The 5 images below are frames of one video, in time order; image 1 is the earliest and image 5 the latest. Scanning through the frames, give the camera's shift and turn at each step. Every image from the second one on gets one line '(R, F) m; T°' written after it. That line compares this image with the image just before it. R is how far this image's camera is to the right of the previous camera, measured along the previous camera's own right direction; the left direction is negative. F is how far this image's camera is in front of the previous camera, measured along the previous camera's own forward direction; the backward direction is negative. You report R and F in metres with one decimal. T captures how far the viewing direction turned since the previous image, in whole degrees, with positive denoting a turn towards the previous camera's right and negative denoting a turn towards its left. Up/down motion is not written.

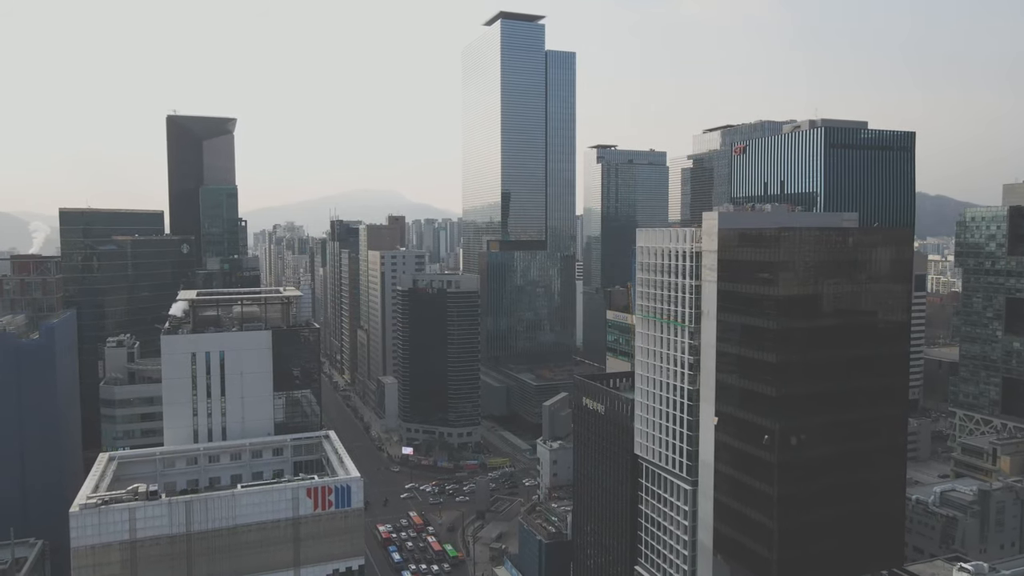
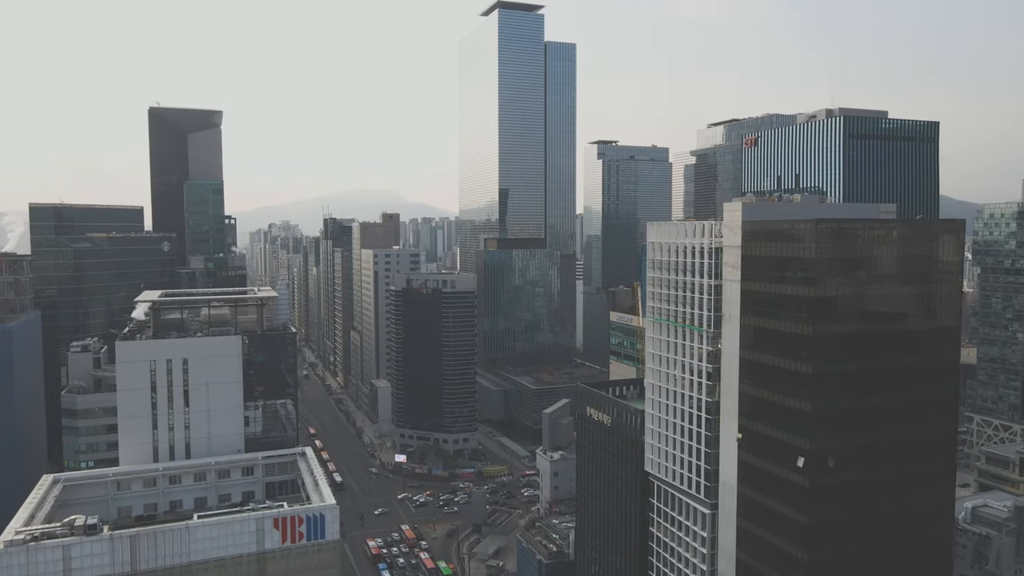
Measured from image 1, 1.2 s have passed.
(0.0, +5.6) m; 0°
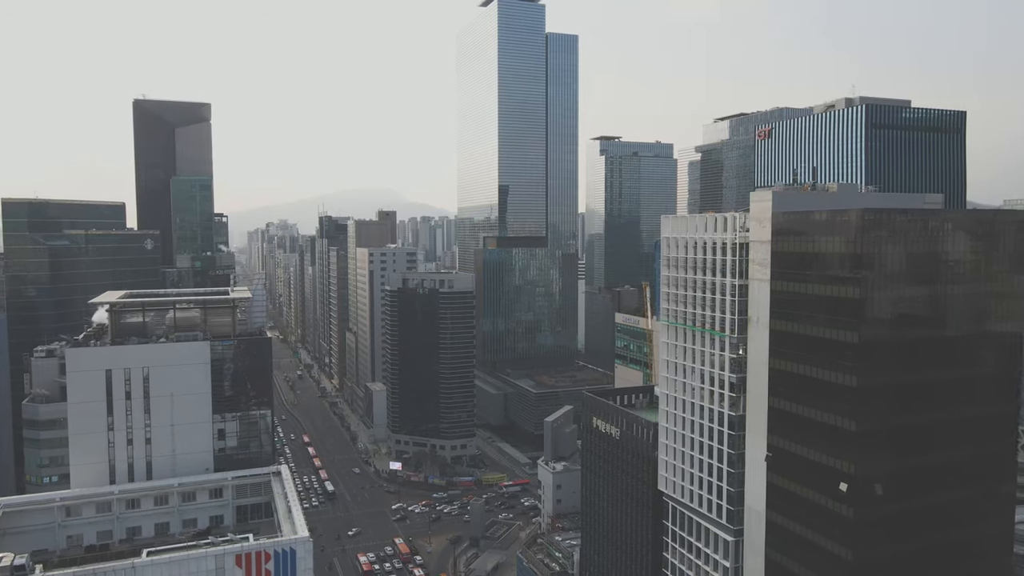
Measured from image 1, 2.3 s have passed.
(0.0, +5.1) m; 0°
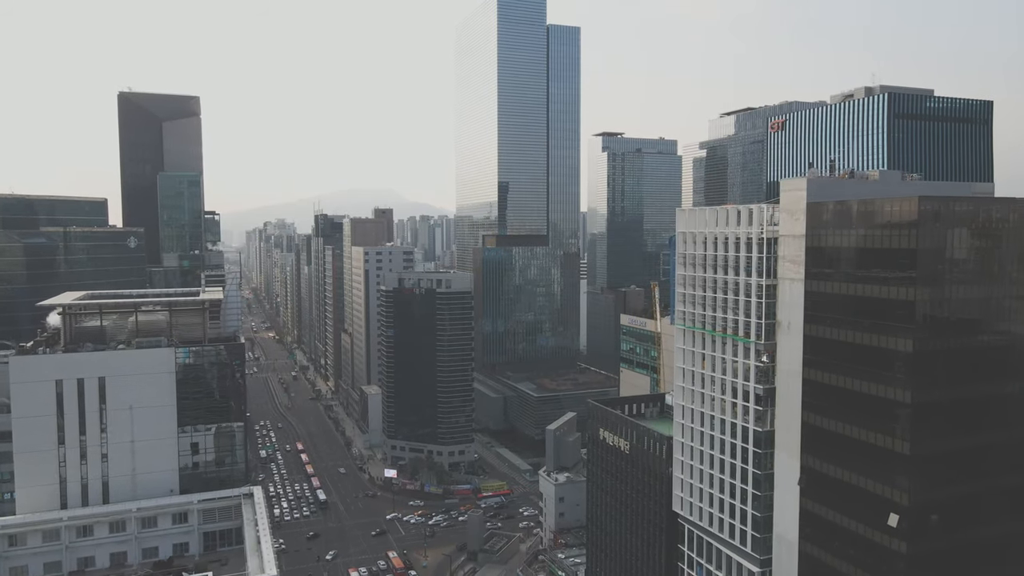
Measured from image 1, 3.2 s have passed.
(0.0, +4.6) m; 0°
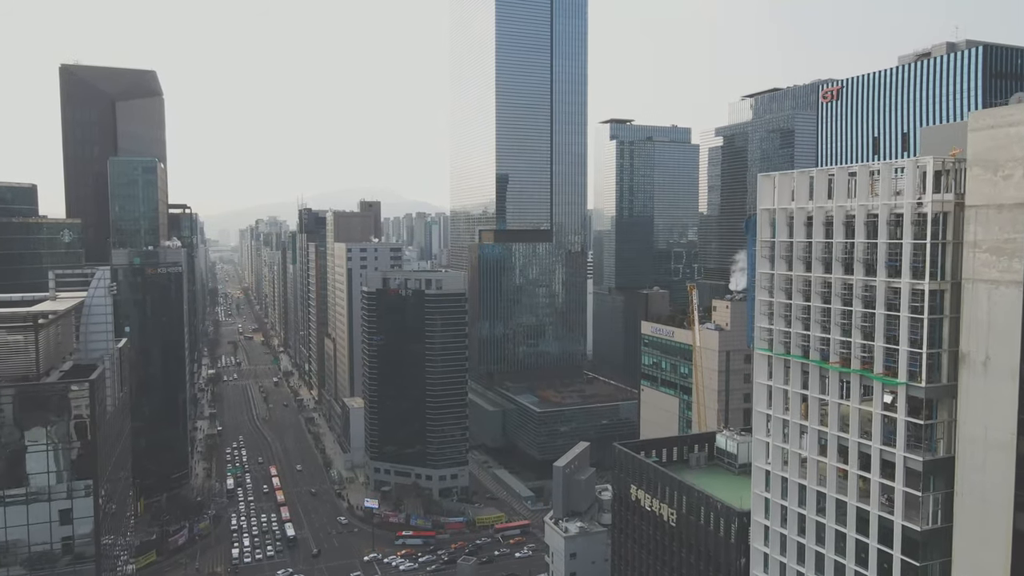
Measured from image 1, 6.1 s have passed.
(+0.1, +14.7) m; 0°
